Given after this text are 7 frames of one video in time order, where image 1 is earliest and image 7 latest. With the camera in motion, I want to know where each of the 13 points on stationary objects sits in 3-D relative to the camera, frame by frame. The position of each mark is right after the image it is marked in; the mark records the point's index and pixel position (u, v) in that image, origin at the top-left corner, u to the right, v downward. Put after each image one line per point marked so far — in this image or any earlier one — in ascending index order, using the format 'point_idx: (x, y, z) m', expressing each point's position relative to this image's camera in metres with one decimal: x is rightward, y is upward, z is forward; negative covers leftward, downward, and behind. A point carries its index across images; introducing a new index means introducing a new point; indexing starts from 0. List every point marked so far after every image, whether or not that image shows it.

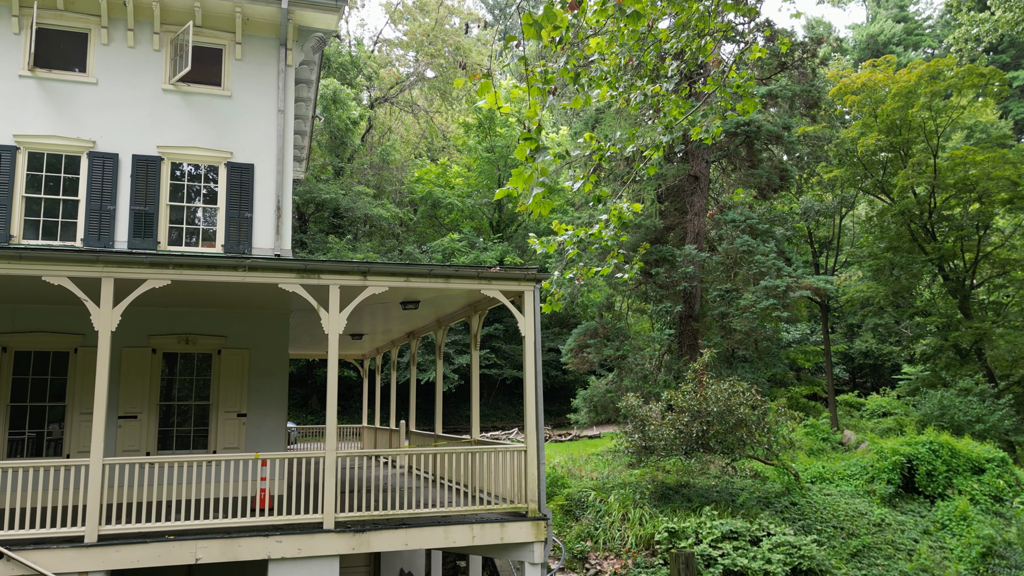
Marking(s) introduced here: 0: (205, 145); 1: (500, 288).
0: (-4.2, +2.0, +11.3) m
1: (-0.2, 0.0, +8.9) m
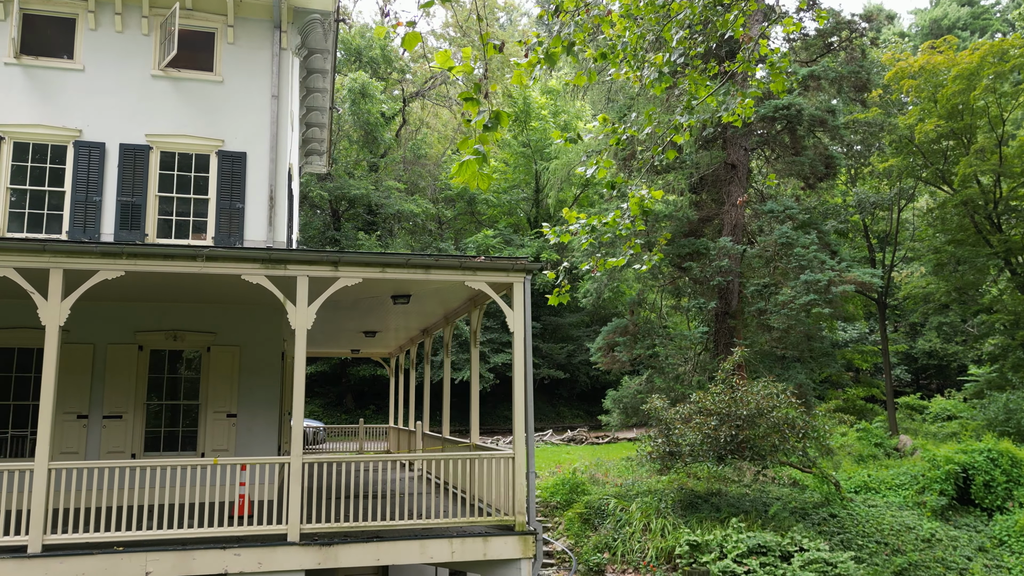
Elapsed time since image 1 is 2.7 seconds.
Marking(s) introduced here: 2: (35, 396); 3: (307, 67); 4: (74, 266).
0: (-4.2, +2.1, +10.8) m
1: (-0.3, +0.1, +8.1) m
2: (-5.8, -1.3, +10.0) m
3: (-3.9, +4.2, +15.5) m
4: (-3.9, +0.2, +7.2) m
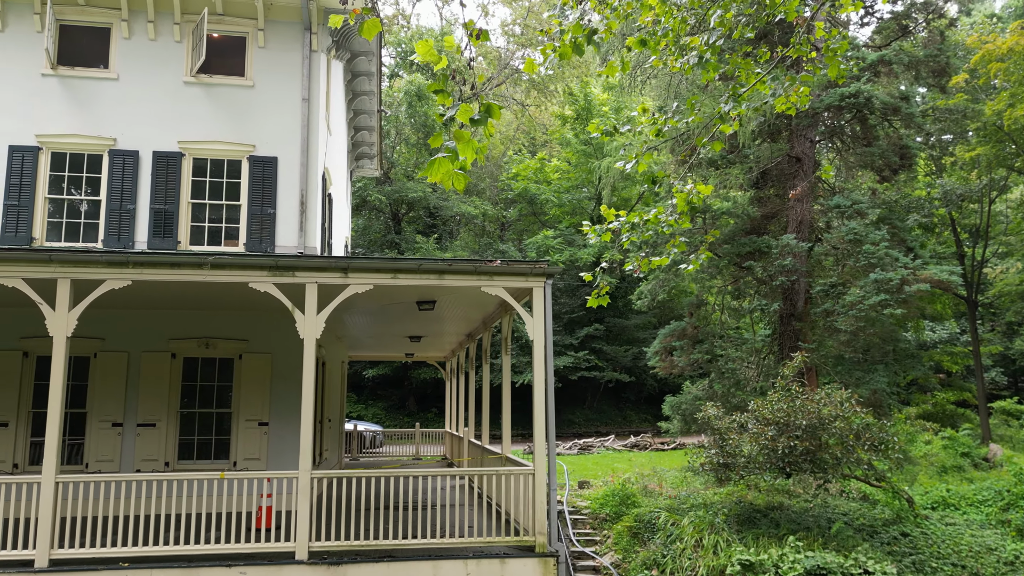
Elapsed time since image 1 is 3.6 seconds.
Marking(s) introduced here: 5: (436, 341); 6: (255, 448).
0: (-3.7, +2.0, +10.7) m
1: (-0.1, 0.0, +7.6) m
2: (-5.4, -1.4, +10.1) m
3: (-3.0, +4.1, +15.4) m
4: (-3.7, +0.1, +7.1) m
5: (-1.5, -1.0, +15.7) m
6: (-3.2, -2.0, +10.2) m
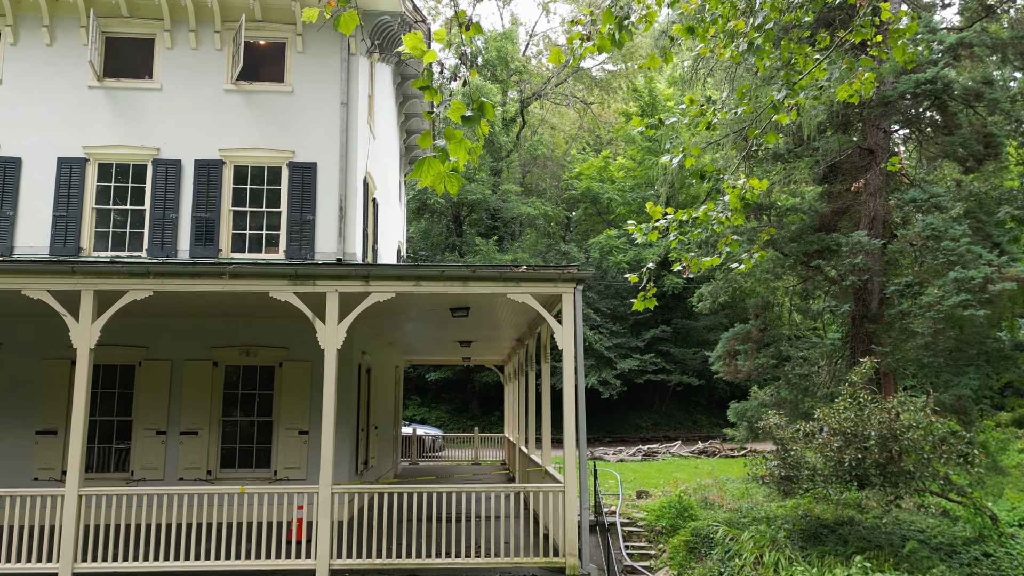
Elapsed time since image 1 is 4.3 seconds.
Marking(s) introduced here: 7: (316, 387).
0: (-3.2, +1.9, +10.7) m
1: (+0.2, 0.0, +7.3) m
2: (-4.9, -1.5, +10.2) m
3: (-2.0, +4.0, +15.3) m
4: (-3.5, 0.0, +7.1) m
5: (-0.4, -1.1, +15.4) m
6: (-2.7, -2.1, +10.1) m
7: (-2.5, -1.2, +10.3) m
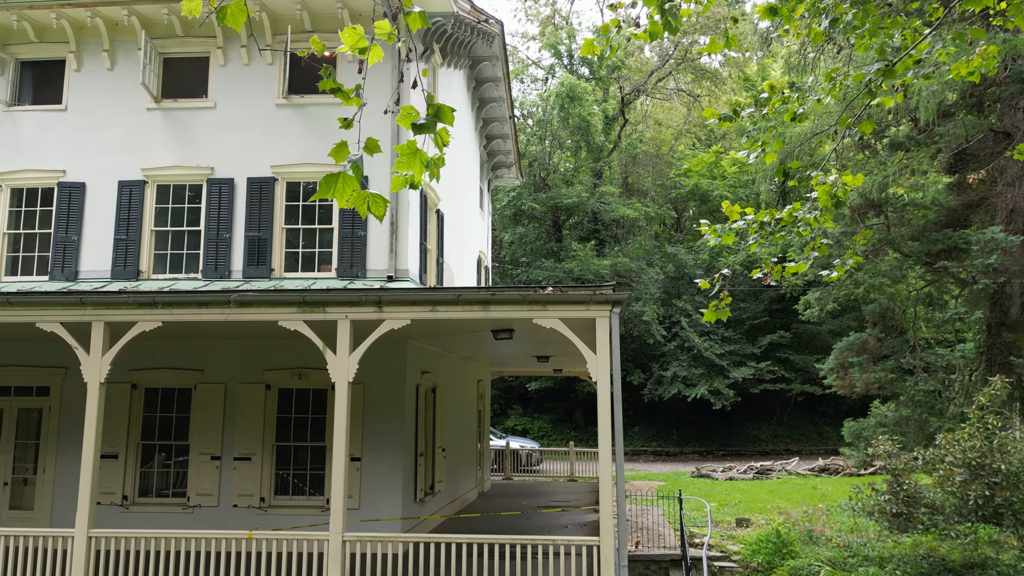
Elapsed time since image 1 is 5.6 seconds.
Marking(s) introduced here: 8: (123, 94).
0: (-2.4, +1.6, +10.3) m
1: (+0.4, -0.2, +6.4) m
2: (-4.1, -1.8, +10.1) m
3: (-0.6, +3.8, +14.7) m
4: (-3.3, -0.2, +6.8) m
5: (+1.1, -1.3, +14.6) m
6: (-1.9, -2.3, +9.7) m
7: (-1.7, -1.5, +9.9) m
8: (-5.0, +2.5, +10.7) m
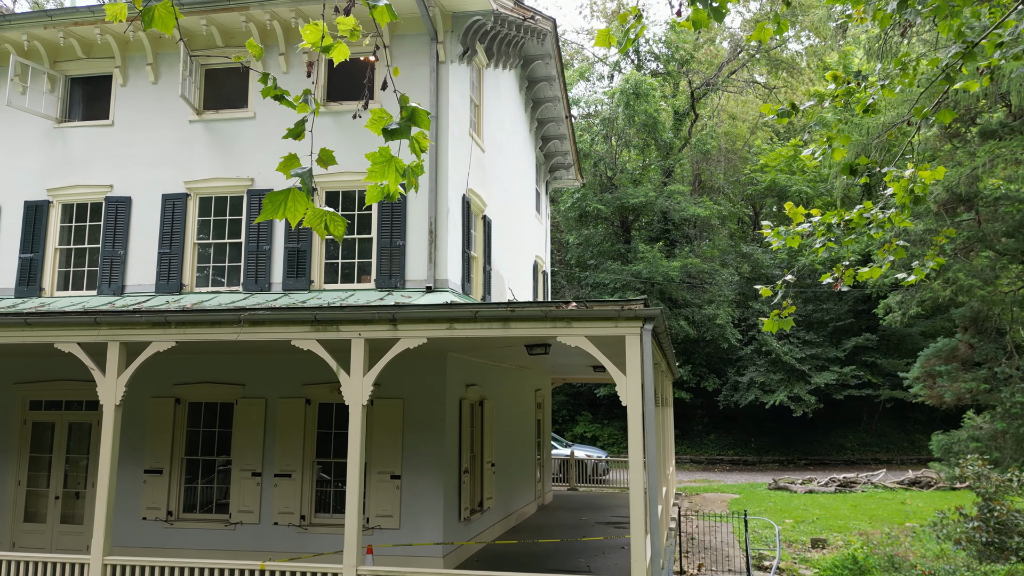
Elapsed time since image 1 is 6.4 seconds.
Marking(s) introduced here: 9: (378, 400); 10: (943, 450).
0: (-1.9, +1.5, +10.0) m
1: (+0.5, -0.3, +5.9) m
2: (-3.6, -2.0, +9.9) m
3: (+0.3, +3.7, +14.2) m
4: (-3.1, -0.4, +6.6) m
5: (+2.1, -1.4, +13.9) m
6: (-1.4, -2.5, +9.4) m
7: (-1.2, -1.6, +9.5) m
8: (-4.5, +2.3, +10.6) m
9: (-1.6, -1.3, +9.6) m
10: (+7.1, -2.7, +13.4) m
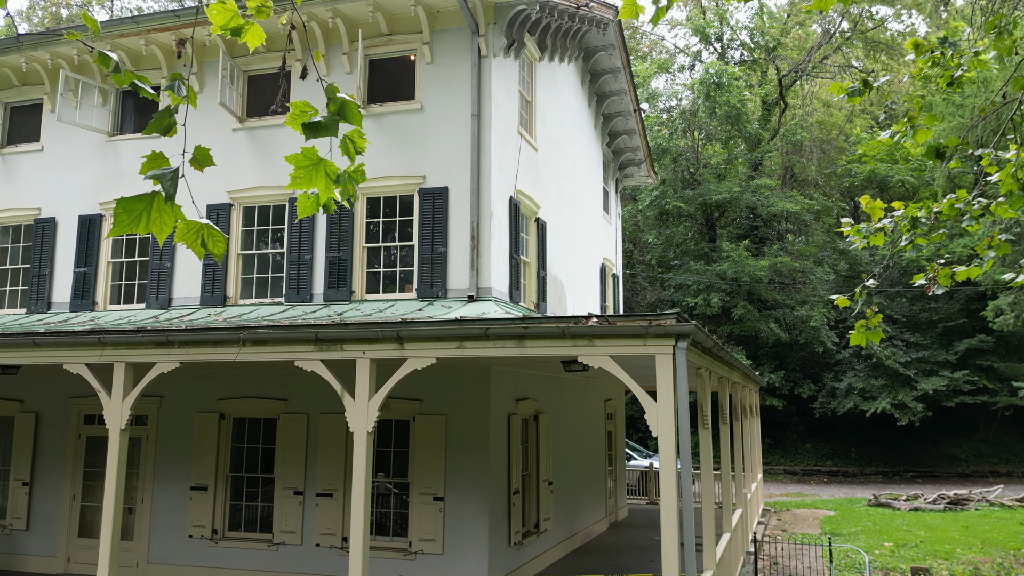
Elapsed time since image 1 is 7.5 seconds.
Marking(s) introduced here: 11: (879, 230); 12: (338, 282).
0: (-1.3, +1.4, +9.5) m
1: (+0.6, -0.4, +5.1) m
2: (-2.9, -2.1, +9.6) m
3: (+1.3, +3.6, +13.4) m
4: (-2.9, -0.5, +6.3) m
5: (+3.1, -1.4, +12.9) m
6: (-0.9, -2.6, +8.8) m
7: (-0.6, -1.7, +8.9) m
8: (-3.8, +2.2, +10.4) m
9: (-1.0, -1.4, +9.1) m
10: (+8.0, -2.6, +11.9) m
11: (+3.3, +0.5, +7.5) m
12: (-2.0, +0.1, +9.5) m
